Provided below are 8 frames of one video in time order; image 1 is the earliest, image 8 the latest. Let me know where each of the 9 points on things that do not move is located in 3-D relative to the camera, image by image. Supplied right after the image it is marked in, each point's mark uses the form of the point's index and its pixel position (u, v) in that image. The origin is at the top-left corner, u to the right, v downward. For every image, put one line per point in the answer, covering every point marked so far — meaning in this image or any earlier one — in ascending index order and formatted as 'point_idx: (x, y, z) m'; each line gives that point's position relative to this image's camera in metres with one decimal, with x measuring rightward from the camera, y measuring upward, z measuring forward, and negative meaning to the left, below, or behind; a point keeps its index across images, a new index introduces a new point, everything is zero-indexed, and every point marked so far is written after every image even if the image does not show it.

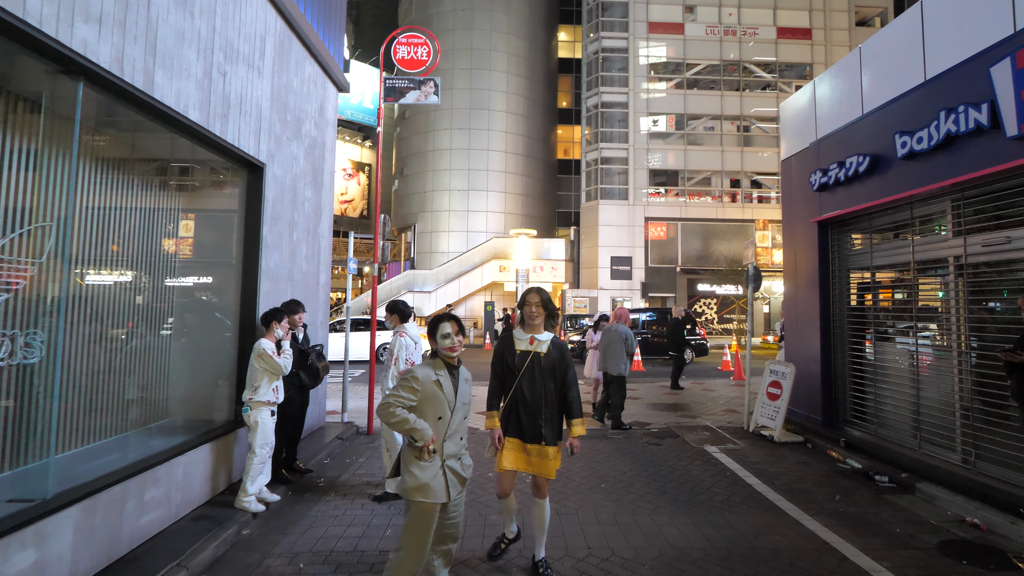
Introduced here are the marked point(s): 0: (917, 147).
0: (+3.9, +1.4, +5.2) m
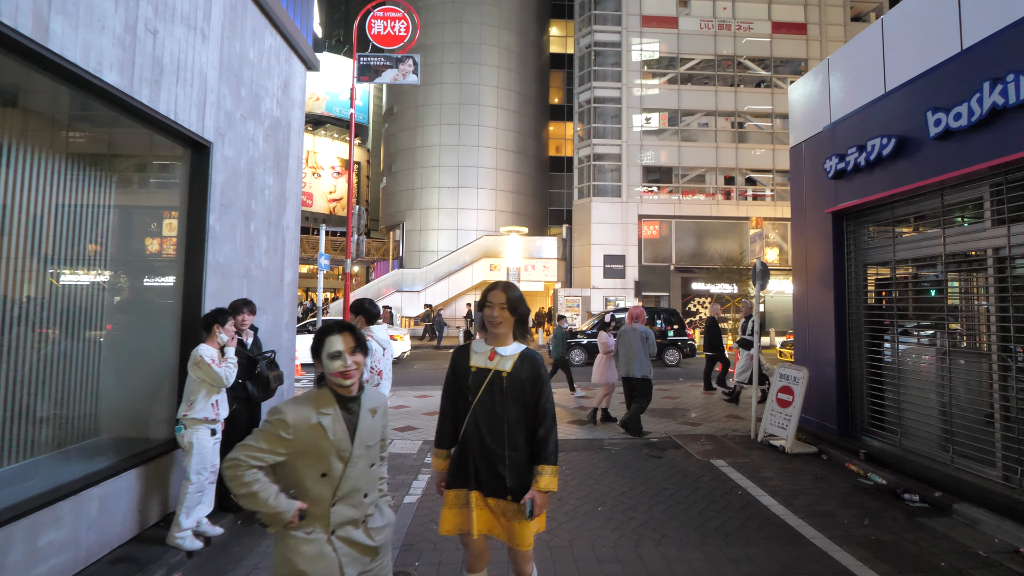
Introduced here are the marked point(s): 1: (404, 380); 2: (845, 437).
0: (+3.8, +1.4, +4.7) m
1: (-2.6, -2.2, +12.7) m
2: (+3.8, -1.7, +6.2) m
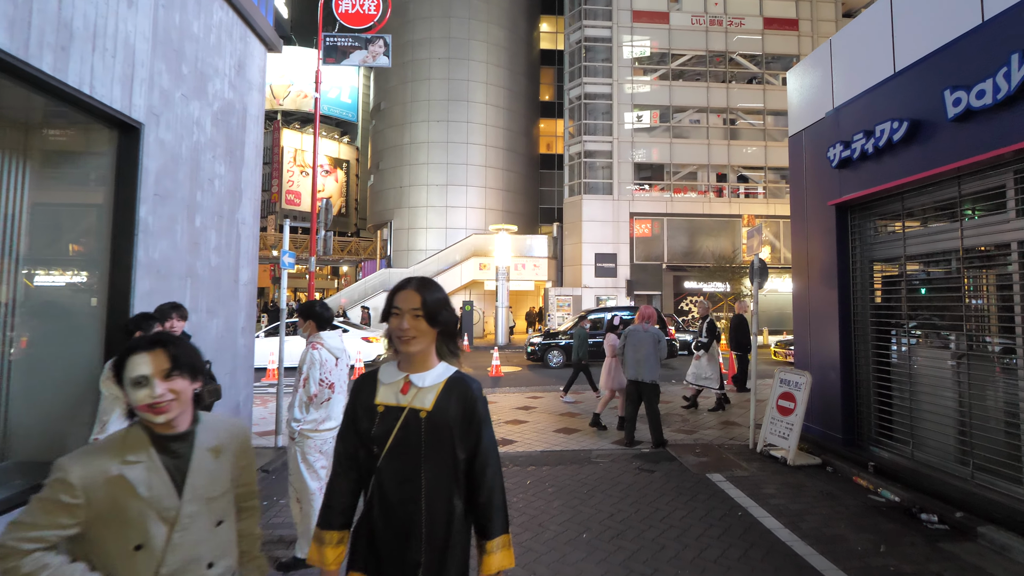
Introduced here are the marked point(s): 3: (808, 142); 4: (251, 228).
0: (+3.5, +1.4, +4.2) m
1: (-2.9, -2.2, +12.2) m
2: (+3.5, -1.7, +5.7) m
3: (+3.5, +1.8, +6.6) m
4: (-2.8, +0.6, +5.8) m
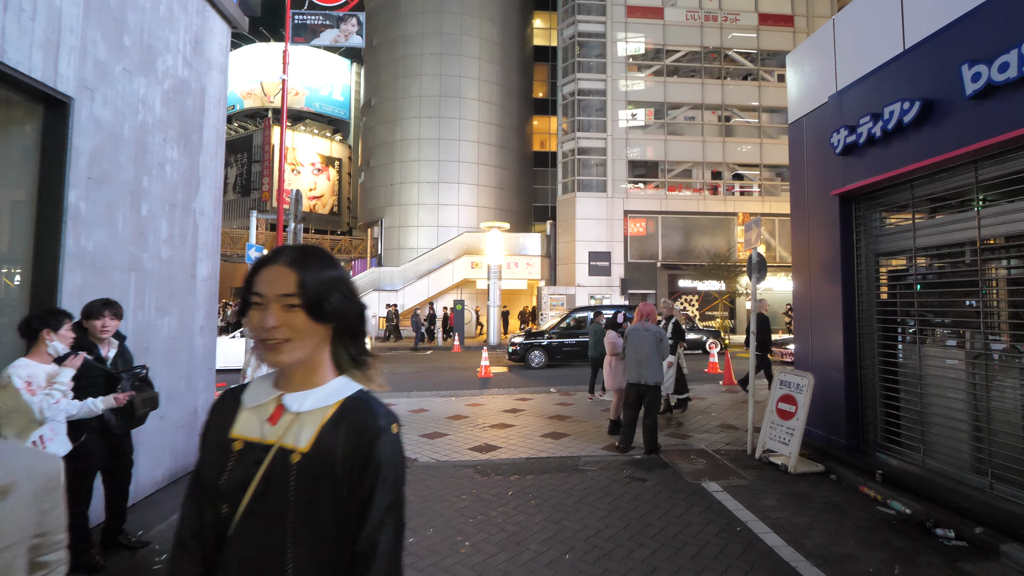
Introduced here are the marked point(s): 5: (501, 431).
0: (+3.4, +1.5, +3.8) m
1: (-3.2, -2.1, +11.8) m
2: (+3.4, -1.6, +5.4) m
3: (+3.4, +1.8, +6.2) m
4: (-2.9, +0.7, +5.3) m
5: (-0.2, -1.9, +7.3) m
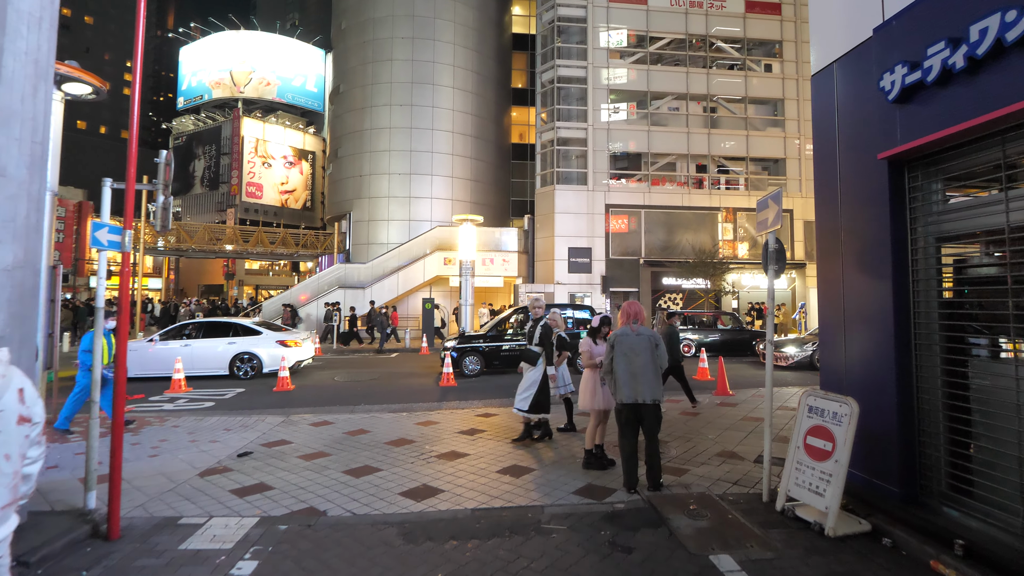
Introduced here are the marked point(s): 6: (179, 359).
0: (+3.0, +1.5, +2.4) m
1: (-3.8, -2.1, +10.2) m
2: (+2.9, -1.6, +4.0) m
3: (+2.9, +1.8, +4.8) m
4: (-3.4, +0.7, +3.8) m
5: (-0.7, -1.9, +5.8) m
6: (-6.8, -1.5, +11.2) m
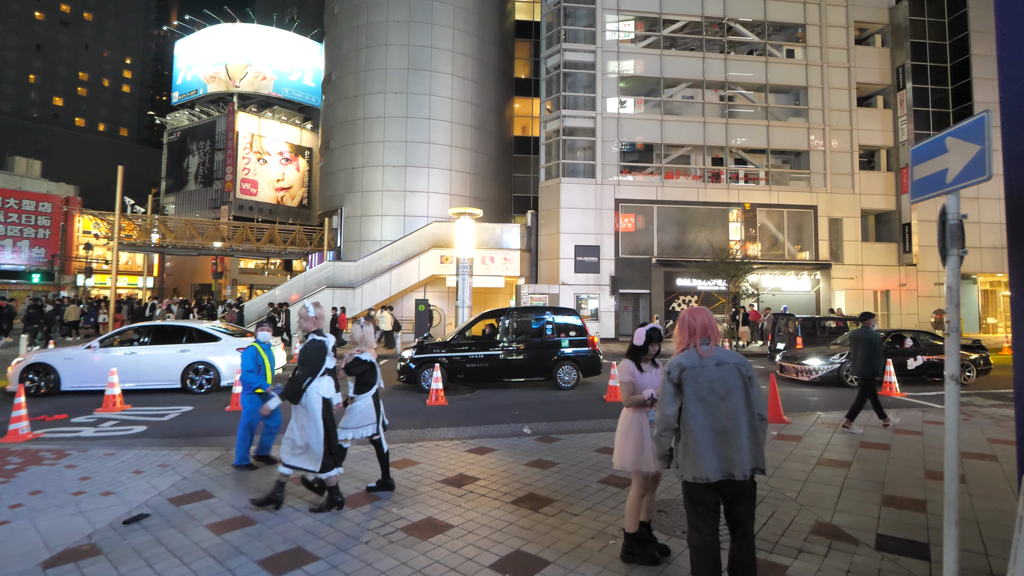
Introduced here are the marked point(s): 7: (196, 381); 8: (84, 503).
0: (+3.0, +1.5, +0.6) m
1: (-3.8, -2.0, +8.3) m
2: (+2.9, -1.6, +2.1) m
3: (+2.9, +1.8, +2.9) m
4: (-3.4, +0.8, +1.9) m
5: (-0.7, -1.8, +3.9) m
6: (-6.8, -1.4, +9.4) m
7: (-6.0, -1.8, +10.6) m
8: (-3.8, -1.9, +4.9) m
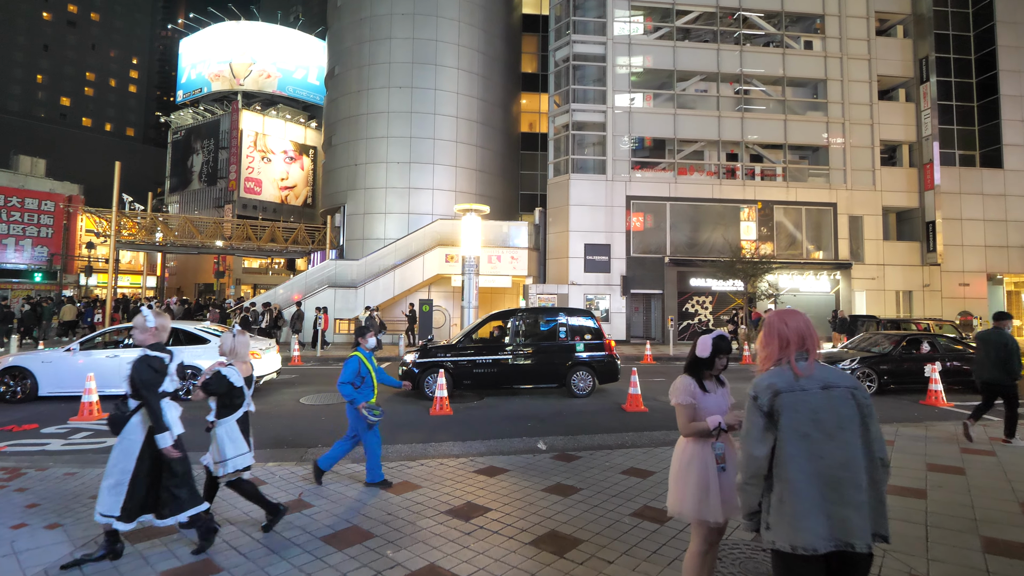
0: (+3.1, +1.5, -0.3) m
1: (-3.7, -2.0, +7.5) m
2: (+3.0, -1.6, +1.3) m
3: (+3.0, +1.9, +2.1) m
4: (-3.2, +0.8, +1.1) m
5: (-0.5, -1.8, +3.1) m
6: (-6.6, -1.4, +8.6) m
7: (-5.9, -1.8, +9.8) m
8: (-3.7, -1.9, +4.1) m
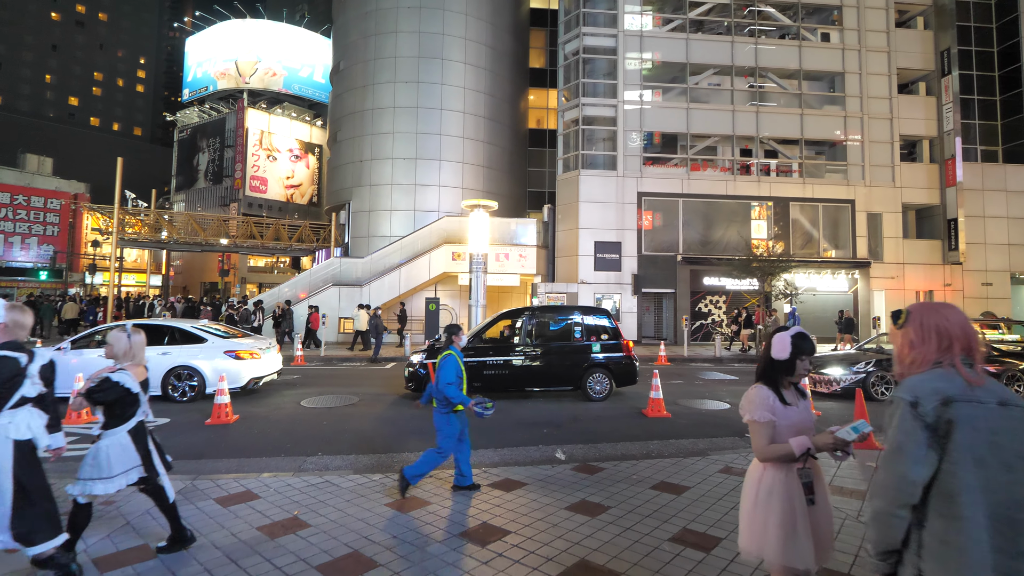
0: (+3.2, +1.6, -0.8) m
1: (-3.5, -1.9, +7.0) m
2: (+3.2, -1.5, +0.7) m
3: (+3.2, +1.9, +1.5) m
4: (-3.1, +0.8, +0.6) m
5: (-0.4, -1.8, +2.6) m
6: (-6.4, -1.3, +8.2) m
7: (-5.6, -1.7, +9.3) m
8: (-3.5, -1.8, +3.6) m
